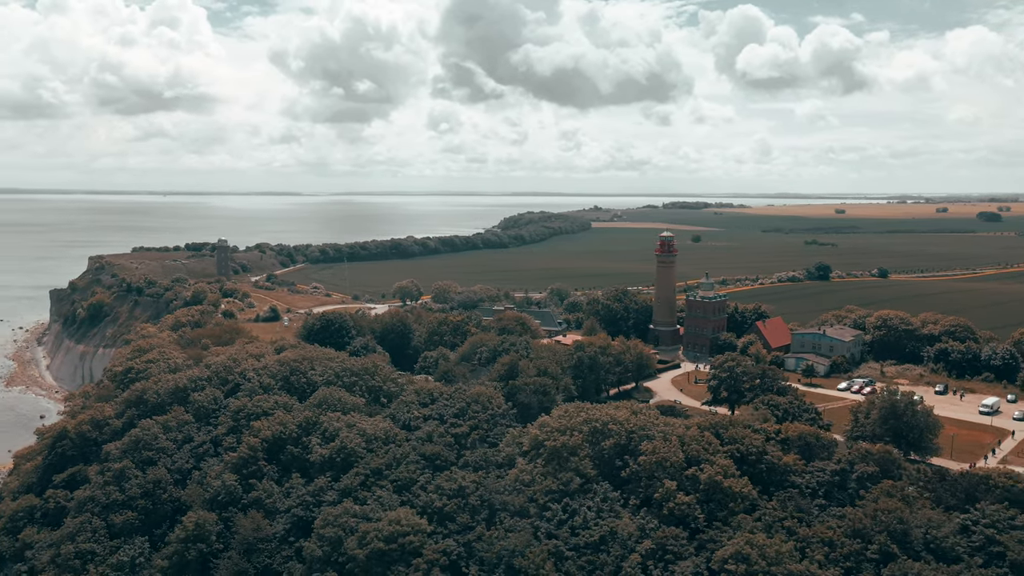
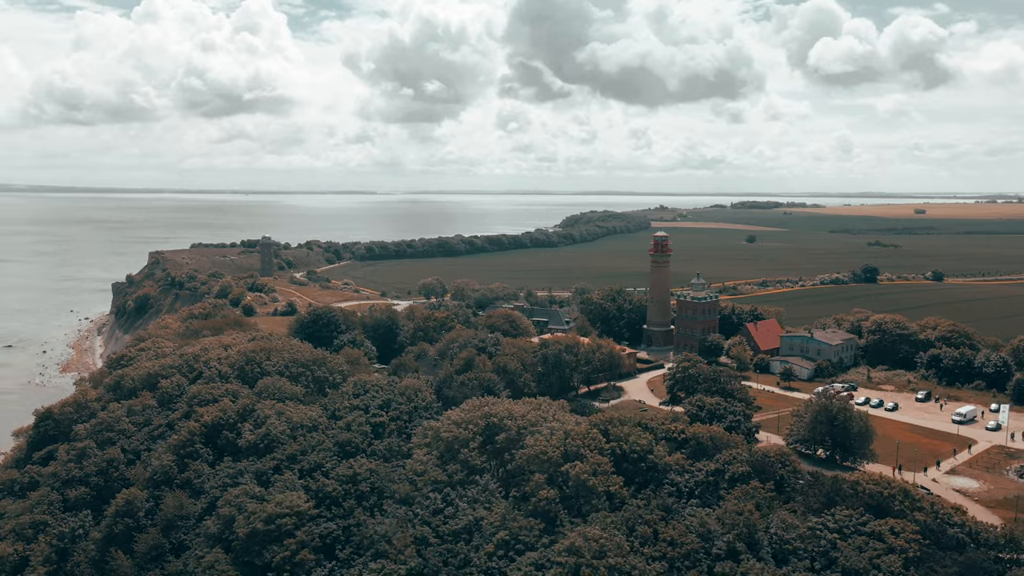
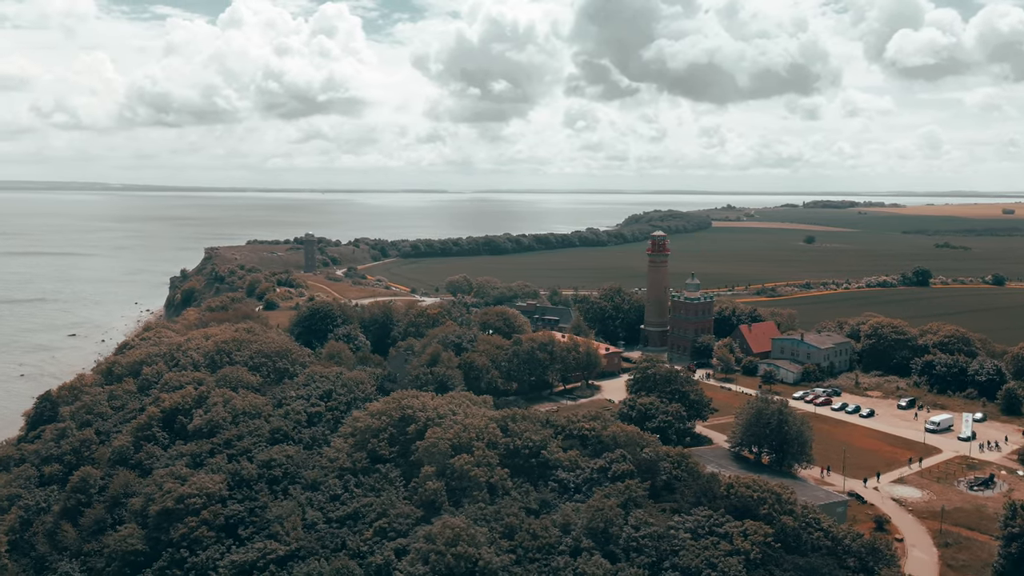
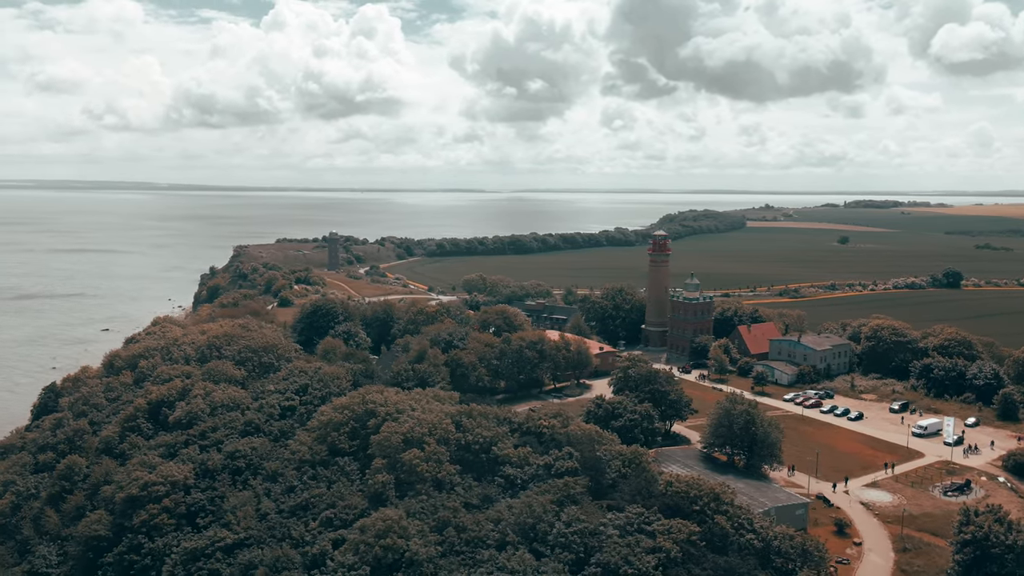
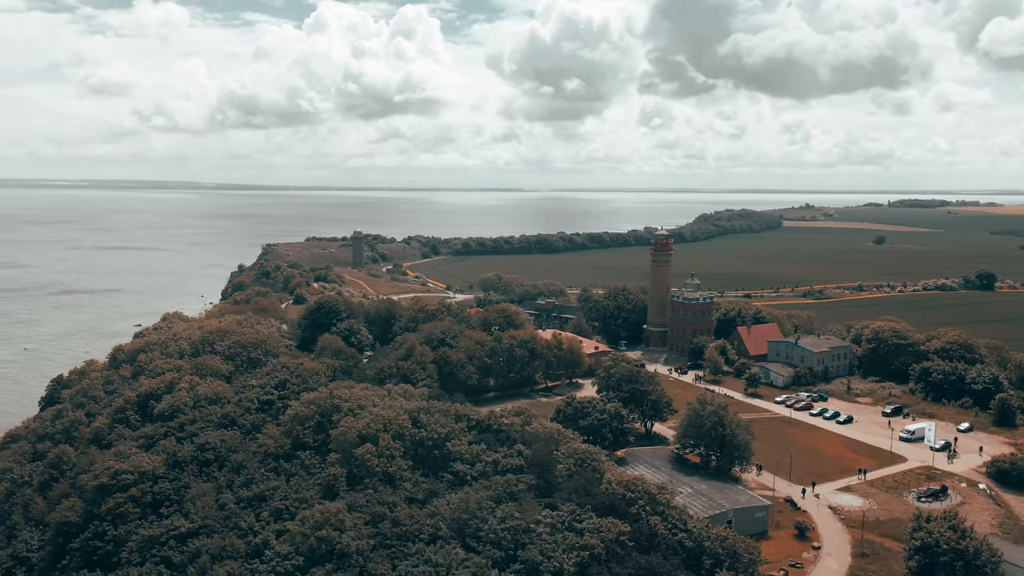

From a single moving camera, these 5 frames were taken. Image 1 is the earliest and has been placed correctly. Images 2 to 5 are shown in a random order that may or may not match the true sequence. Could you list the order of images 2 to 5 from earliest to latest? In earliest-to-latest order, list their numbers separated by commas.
2, 3, 4, 5
